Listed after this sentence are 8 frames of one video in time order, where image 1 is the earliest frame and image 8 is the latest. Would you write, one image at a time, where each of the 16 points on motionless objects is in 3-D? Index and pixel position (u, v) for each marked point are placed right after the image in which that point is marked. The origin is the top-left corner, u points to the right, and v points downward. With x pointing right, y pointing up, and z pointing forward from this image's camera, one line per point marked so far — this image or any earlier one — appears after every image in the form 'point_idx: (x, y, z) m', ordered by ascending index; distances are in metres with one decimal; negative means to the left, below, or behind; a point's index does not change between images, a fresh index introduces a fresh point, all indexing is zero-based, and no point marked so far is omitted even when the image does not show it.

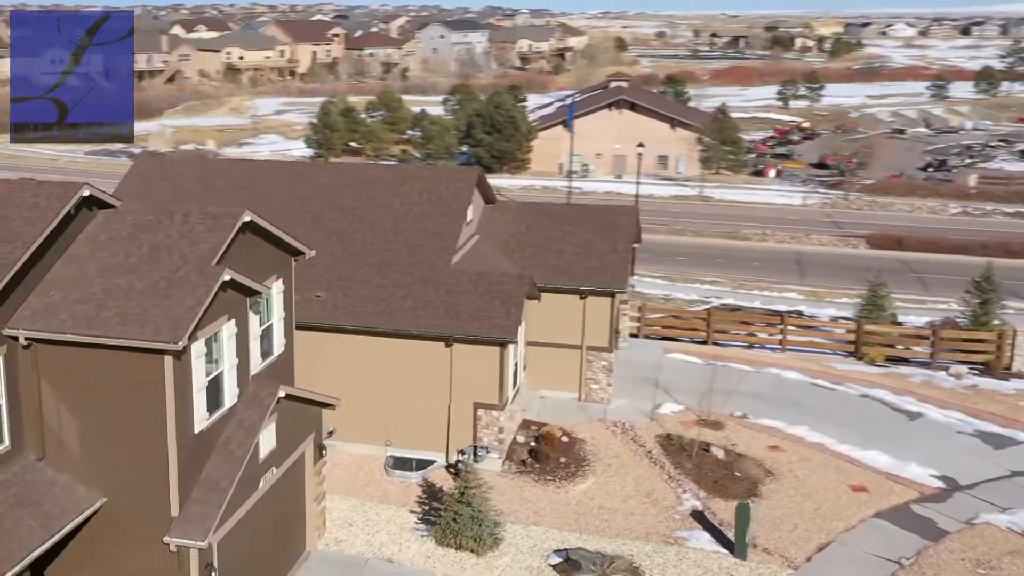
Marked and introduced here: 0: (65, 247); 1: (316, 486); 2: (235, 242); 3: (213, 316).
0: (-5.6, +0.6, +14.9) m
1: (-3.1, -3.1, +18.5) m
2: (-3.8, +0.7, +15.9) m
3: (-3.8, -0.2, +14.9) m
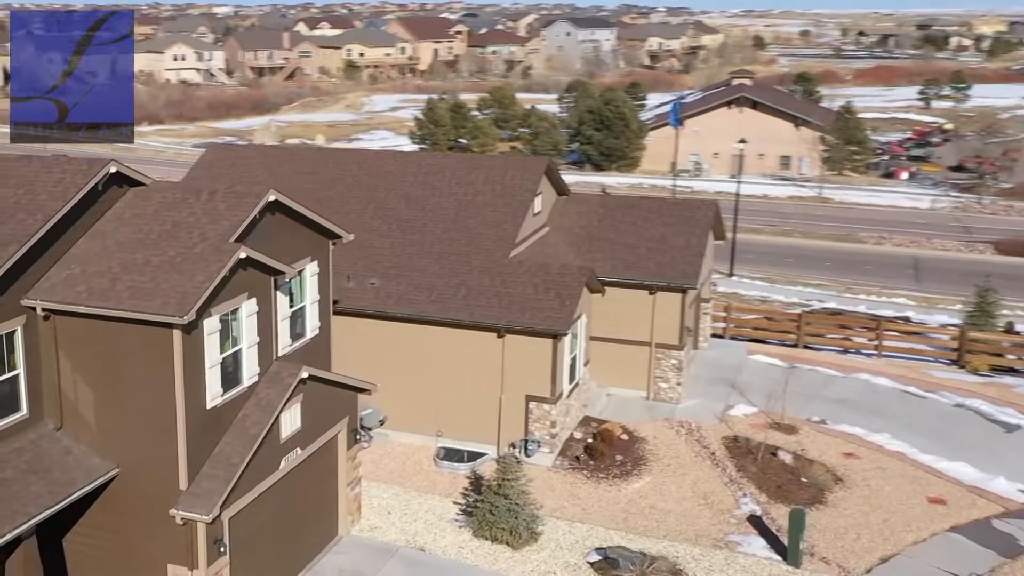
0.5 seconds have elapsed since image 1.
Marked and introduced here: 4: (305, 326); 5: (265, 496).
0: (-5.4, +0.9, +15.2) m
1: (-2.6, -2.9, +18.5) m
2: (-3.4, +1.0, +15.9) m
3: (-3.5, 0.0, +15.0) m
4: (-3.1, -0.5, +17.7) m
5: (-3.4, -2.8, +16.0) m
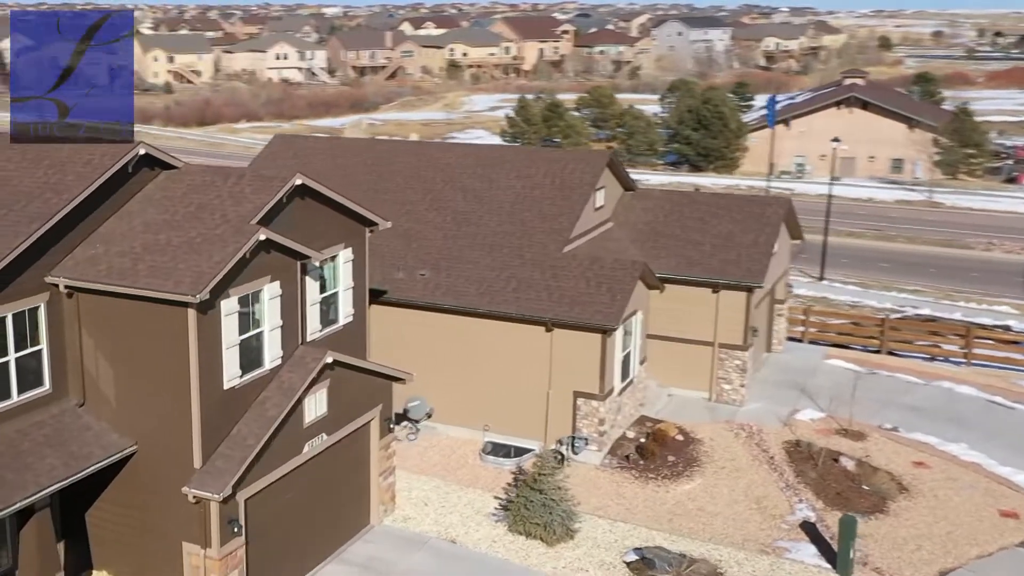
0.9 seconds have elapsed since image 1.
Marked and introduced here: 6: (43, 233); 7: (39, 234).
0: (-5.1, +1.2, +15.4) m
1: (-2.1, -2.7, +18.4) m
2: (-3.1, +1.2, +16.0) m
3: (-3.3, +0.2, +15.0) m
4: (-2.6, -0.3, +17.7) m
5: (-3.1, -2.6, +16.0) m
6: (-5.5, +0.7, +13.9) m
7: (-5.2, +0.7, +13.6) m
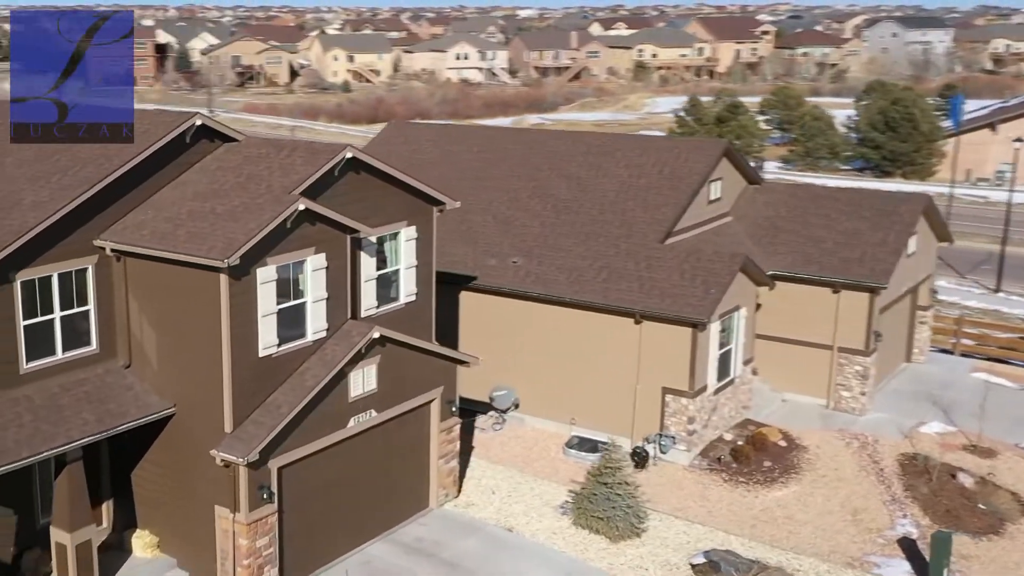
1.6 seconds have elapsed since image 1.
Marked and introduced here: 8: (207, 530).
0: (-4.5, +1.6, +15.8) m
1: (-1.1, -2.4, +18.3) m
2: (-2.4, +1.5, +16.1) m
3: (-2.8, +0.6, +15.2) m
4: (-1.7, 0.0, +17.7) m
5: (-2.5, -2.2, +16.1) m
6: (-5.1, +1.1, +14.5) m
7: (-4.9, +1.1, +14.1) m
8: (-3.8, -3.0, +14.9) m
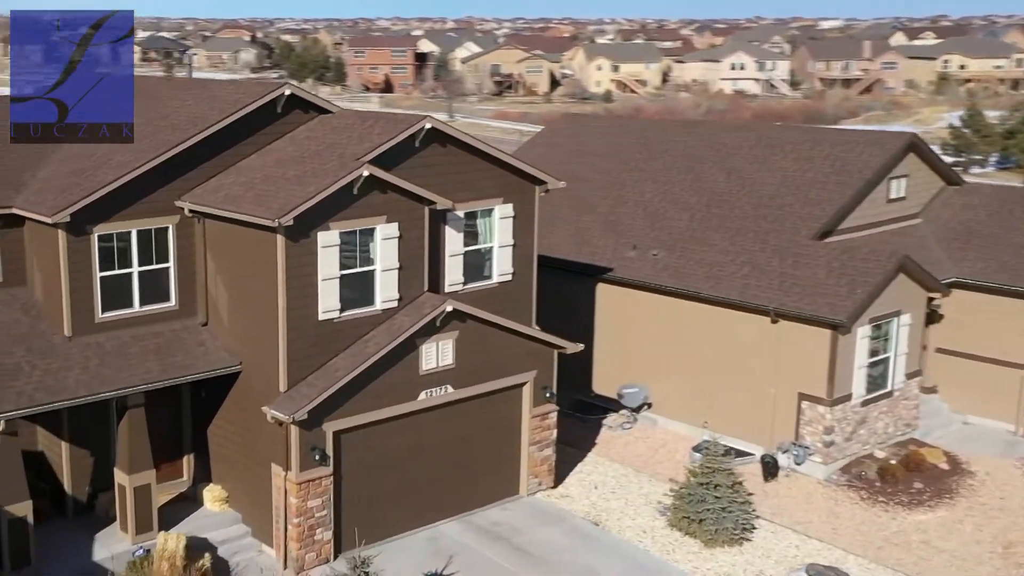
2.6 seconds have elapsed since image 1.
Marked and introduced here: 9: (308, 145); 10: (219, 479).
0: (-3.4, +2.0, +16.4) m
1: (+0.3, -2.1, +17.9) m
2: (-1.3, +1.9, +16.1) m
3: (-2.0, +1.0, +15.4) m
4: (-0.3, +0.3, +17.5) m
5: (-1.6, -1.9, +16.1) m
6: (-4.3, +1.7, +15.3) m
7: (-4.3, +1.6, +14.9) m
8: (-3.2, -2.6, +15.3) m
9: (-2.7, +1.9, +16.0) m
10: (-4.0, -2.6, +16.0) m
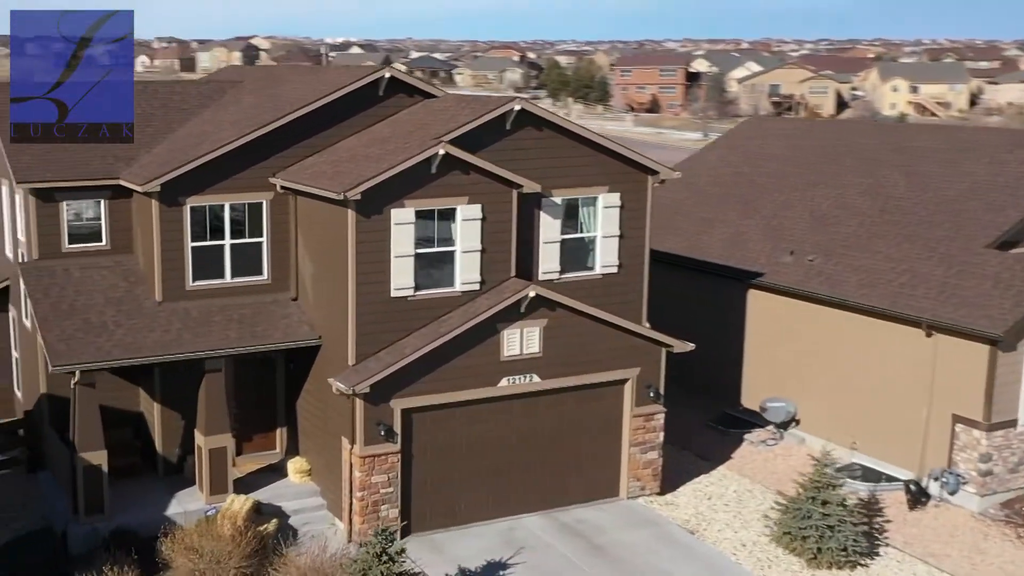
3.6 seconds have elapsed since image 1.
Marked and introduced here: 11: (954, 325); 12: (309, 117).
0: (-2.0, +2.3, +16.9) m
1: (+1.8, -2.0, +17.1) m
2: (-0.1, +2.1, +16.0) m
3: (-1.0, +1.2, +15.4) m
4: (+1.2, +0.4, +17.0) m
5: (-0.6, -1.6, +16.0) m
6: (-3.2, +2.0, +16.0) m
7: (-3.3, +2.0, +15.6) m
8: (-2.3, -2.3, +15.6) m
9: (-1.5, +2.2, +16.3) m
10: (-2.9, -2.3, +16.5) m
11: (+6.3, -0.5, +17.3) m
12: (-2.8, +2.3, +16.1) m
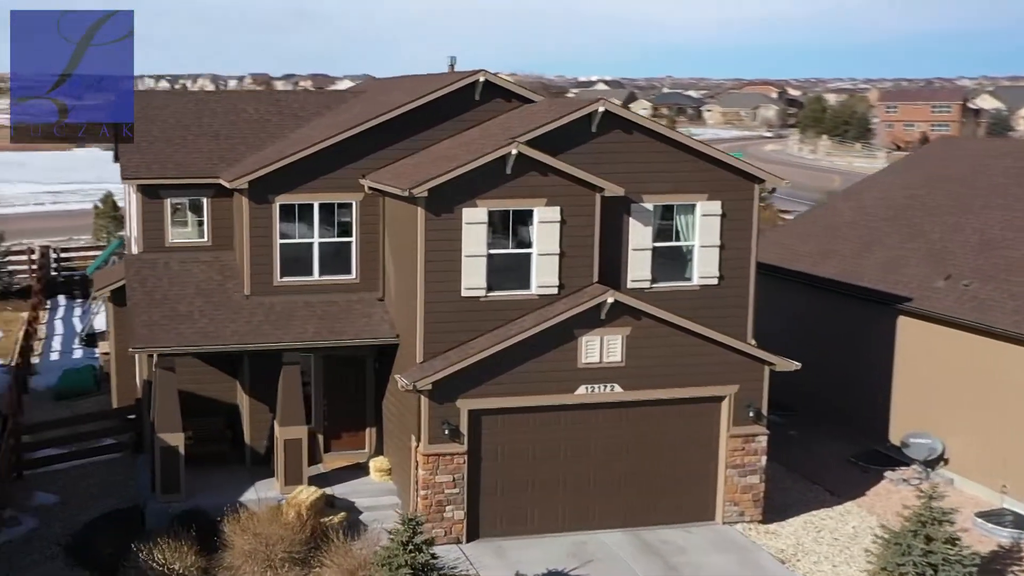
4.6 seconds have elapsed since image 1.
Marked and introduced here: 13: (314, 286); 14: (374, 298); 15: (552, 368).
0: (-0.6, +2.2, +17.0) m
1: (+3.0, -2.2, +16.1) m
2: (+1.0, +2.0, +15.7) m
3: (0.0, +1.2, +15.3) m
4: (+2.4, +0.3, +16.2) m
5: (+0.4, -1.7, +15.6) m
6: (-2.0, +2.0, +16.5) m
7: (-2.2, +2.0, +16.1) m
8: (-1.4, -2.2, +15.7) m
9: (-0.3, +2.1, +16.3) m
10: (-1.7, -2.3, +16.7) m
11: (+7.4, -0.8, +15.1) m
12: (-1.5, +2.3, +16.5) m
13: (-2.7, 0.0, +16.4) m
14: (-1.8, -0.1, +16.7) m
15: (+0.5, -1.1, +15.5) m
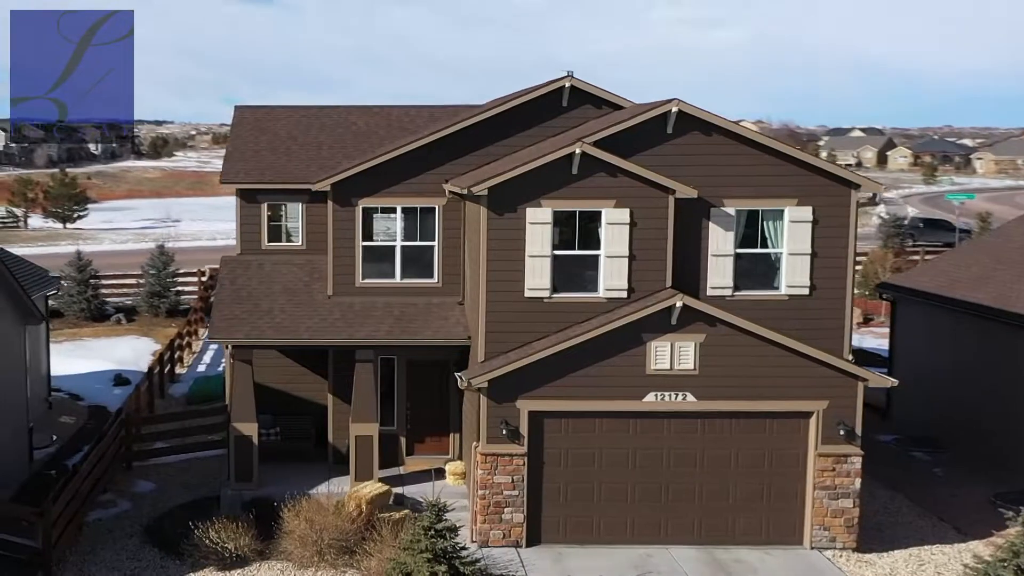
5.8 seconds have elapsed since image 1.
0: (+0.8, +2.1, +17.0) m
1: (+3.8, -2.3, +14.9) m
2: (+1.9, +2.0, +15.3) m
3: (+0.8, +1.2, +15.2) m
4: (+3.4, +0.2, +15.3) m
5: (+1.3, -1.7, +15.2) m
6: (-0.8, +1.9, +16.9) m
7: (-1.1, +2.0, +16.6) m
8: (-0.5, -2.3, +15.7) m
9: (+0.9, +2.0, +16.2) m
10: (-0.5, -2.4, +16.8) m
11: (+7.9, -0.8, +12.8) m
12: (-0.3, +2.2, +16.8) m
13: (-1.5, -0.1, +16.8) m
14: (-0.6, -0.2, +16.9) m
15: (+1.3, -1.1, +15.0) m
